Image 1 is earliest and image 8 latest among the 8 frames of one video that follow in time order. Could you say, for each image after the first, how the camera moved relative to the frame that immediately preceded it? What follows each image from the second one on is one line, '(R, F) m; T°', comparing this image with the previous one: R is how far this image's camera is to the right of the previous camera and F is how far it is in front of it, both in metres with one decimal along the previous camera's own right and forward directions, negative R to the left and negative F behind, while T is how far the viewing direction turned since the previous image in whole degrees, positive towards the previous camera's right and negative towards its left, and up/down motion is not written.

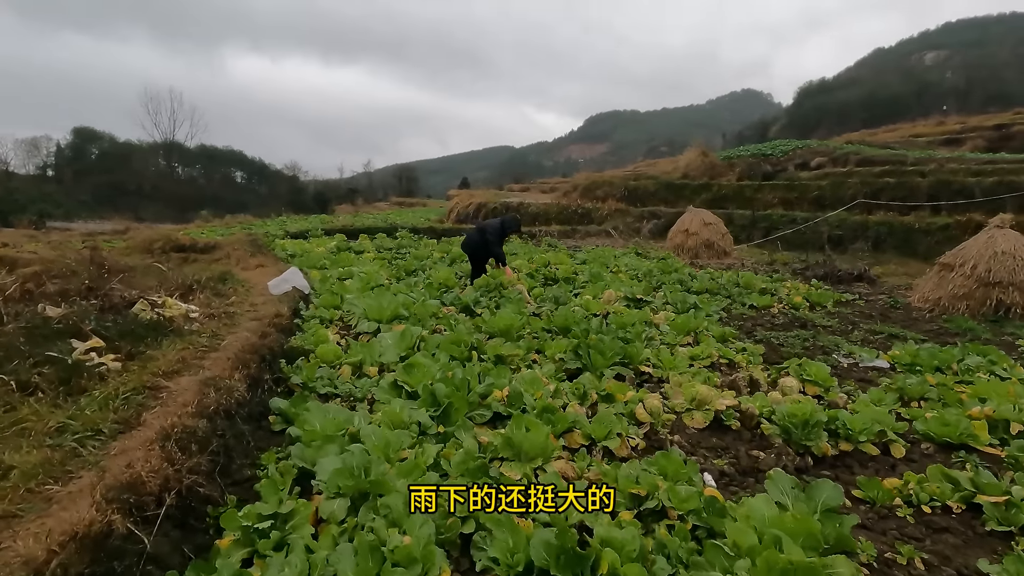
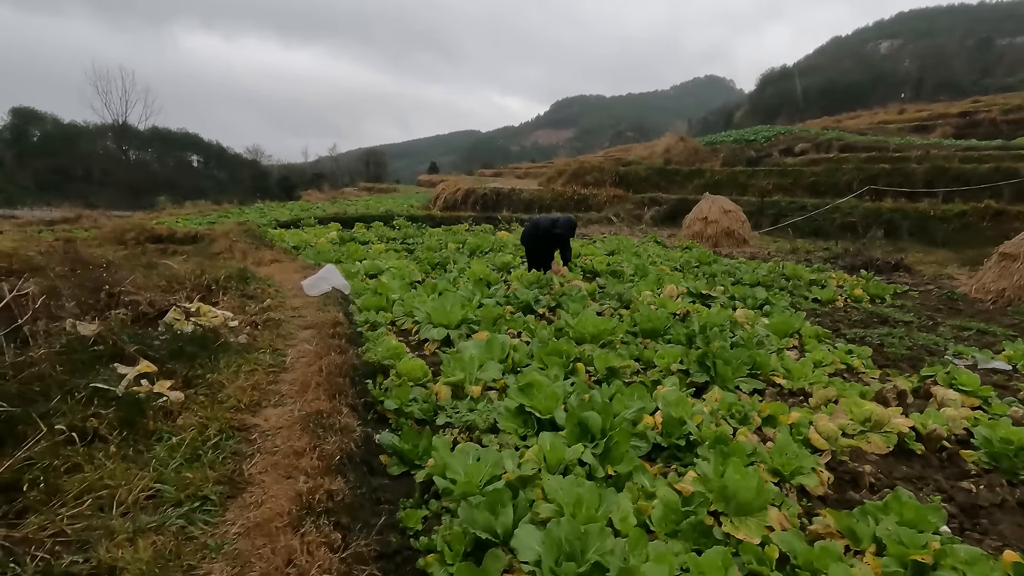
(-1.0, +0.6) m; +3°
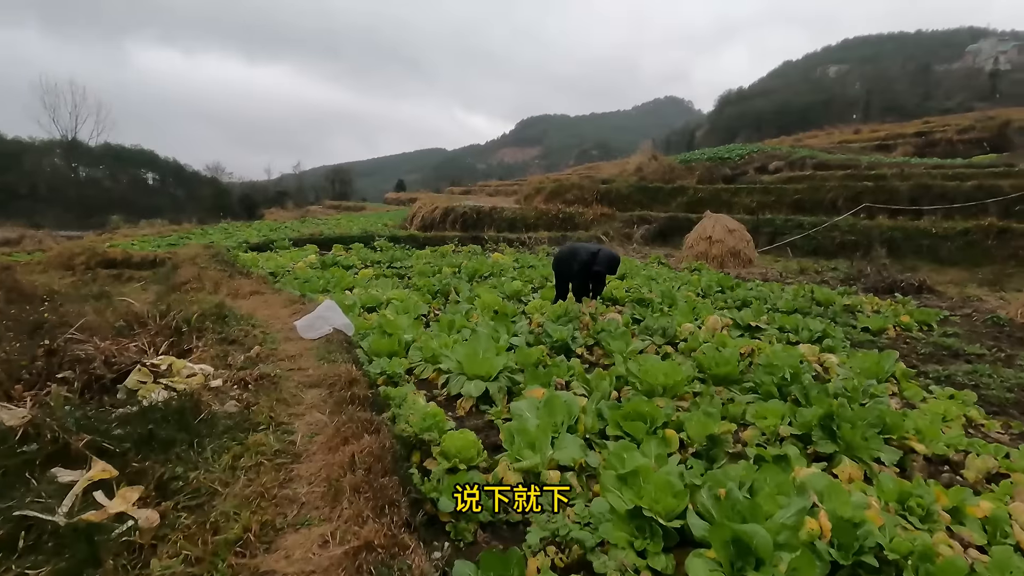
(-0.6, +0.8) m; +4°
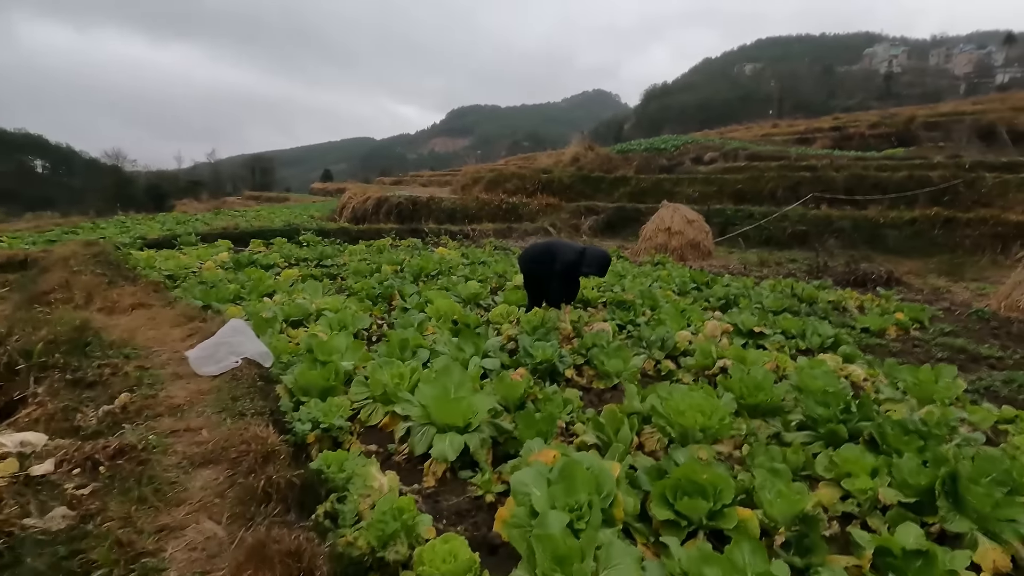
(-0.3, +1.0) m; +7°
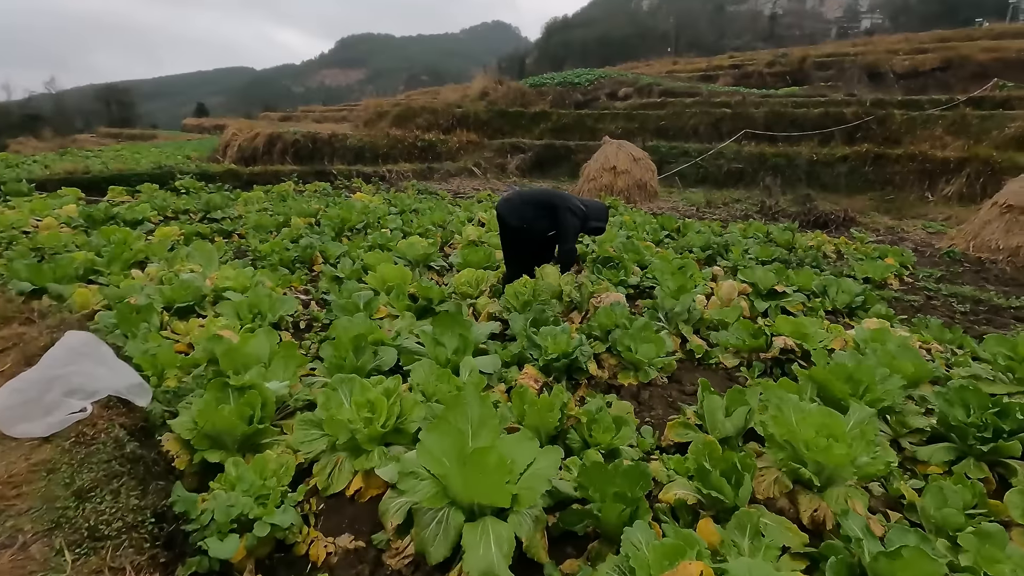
(-0.5, +1.1) m; +10°
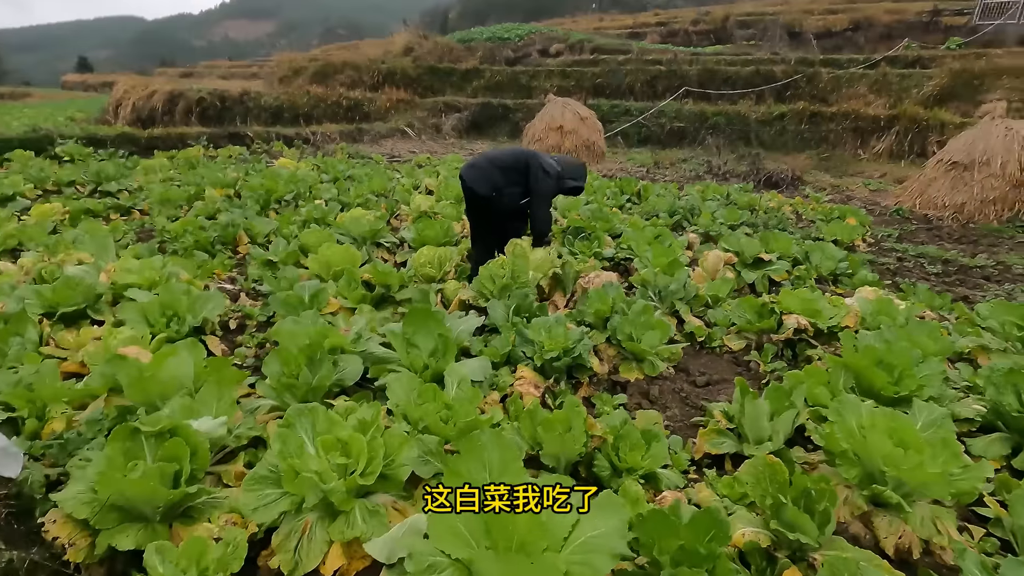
(-0.2, +0.5) m; +7°
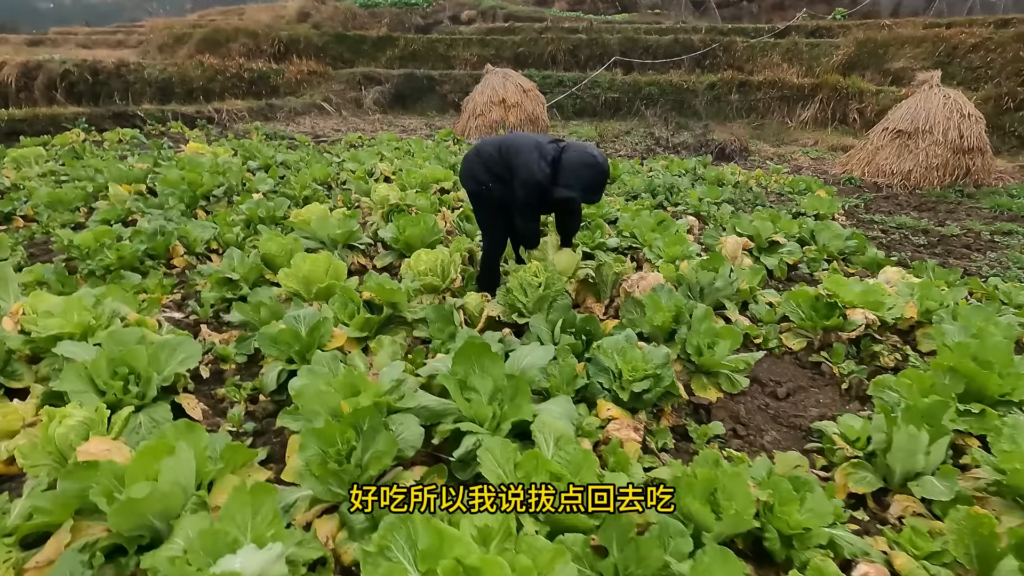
(-0.6, +0.5) m; +9°
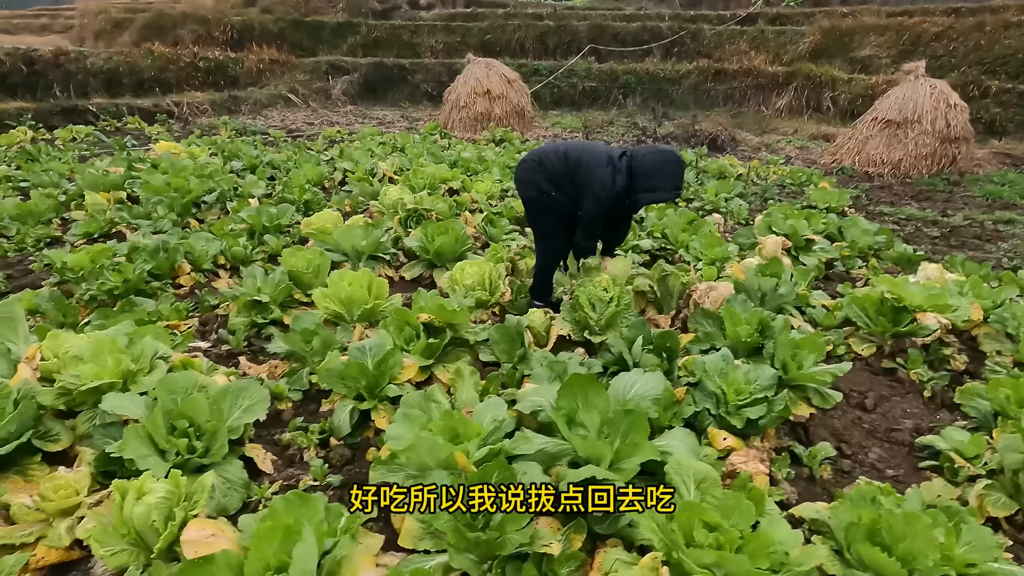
(-0.5, +0.2) m; +4°
